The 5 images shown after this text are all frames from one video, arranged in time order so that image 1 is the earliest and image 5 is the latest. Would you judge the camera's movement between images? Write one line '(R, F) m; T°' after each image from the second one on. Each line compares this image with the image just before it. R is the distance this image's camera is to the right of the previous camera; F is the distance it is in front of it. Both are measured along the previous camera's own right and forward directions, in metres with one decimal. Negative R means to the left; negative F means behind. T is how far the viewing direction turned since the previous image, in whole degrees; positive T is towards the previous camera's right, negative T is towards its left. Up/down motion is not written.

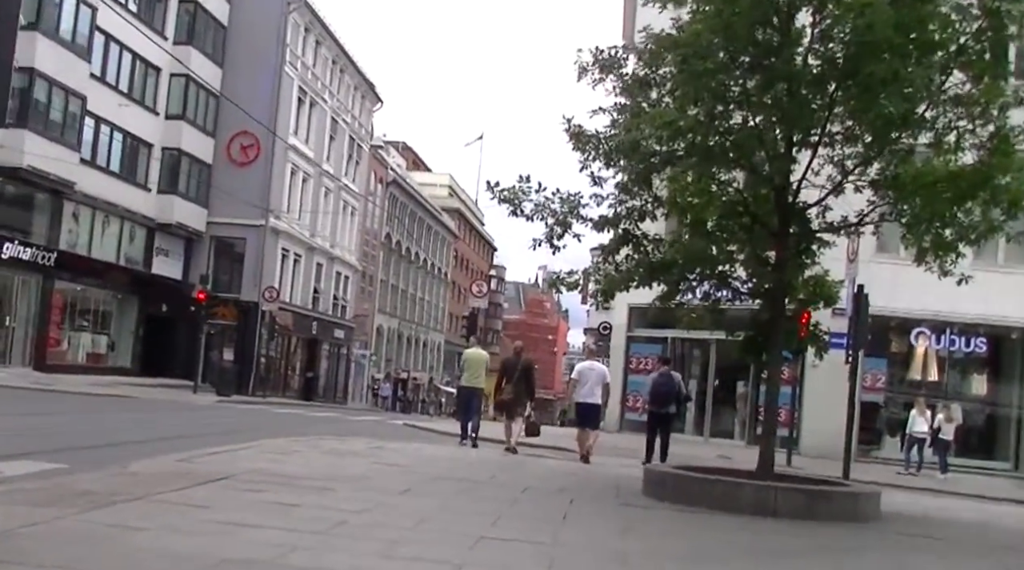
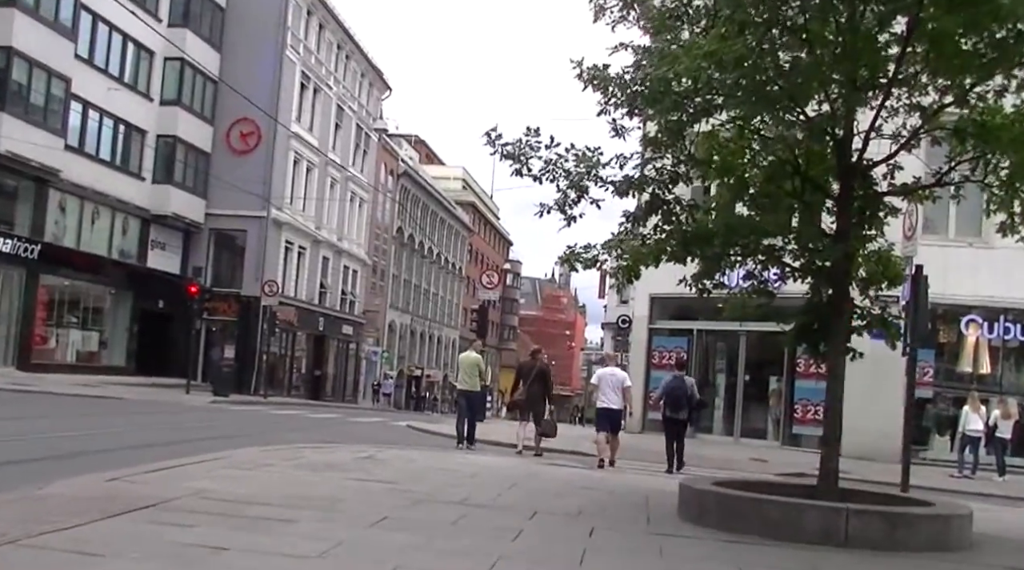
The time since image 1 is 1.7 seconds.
(+0.1, +2.4) m; -1°
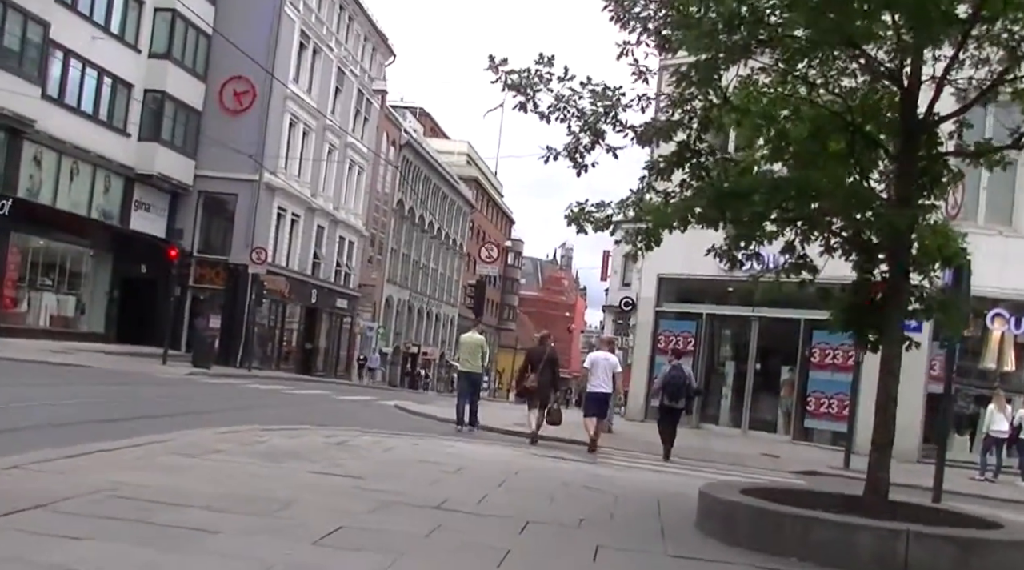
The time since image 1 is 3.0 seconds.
(0.0, +1.8) m; 0°
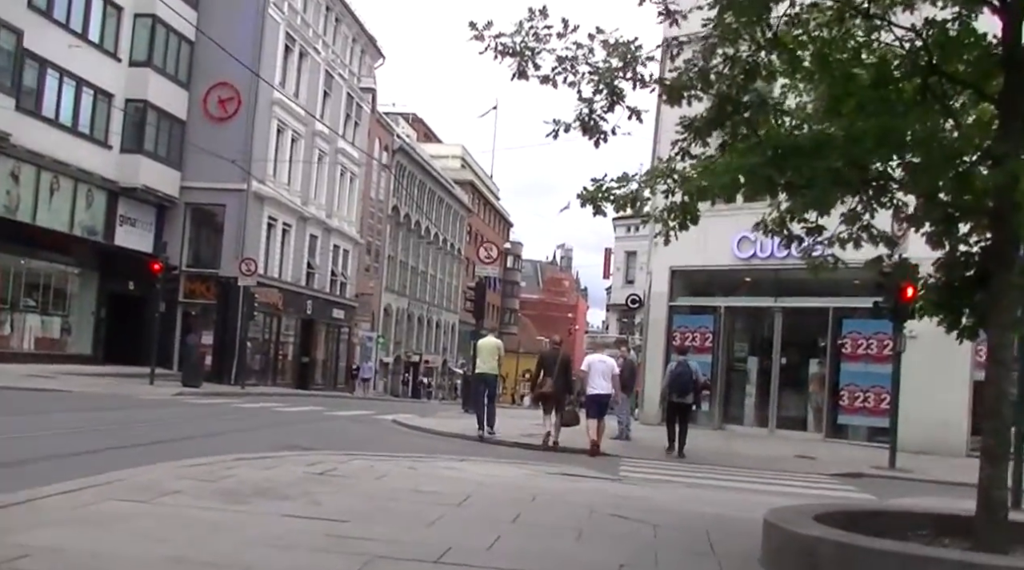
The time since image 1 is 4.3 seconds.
(-0.1, +1.7) m; 0°
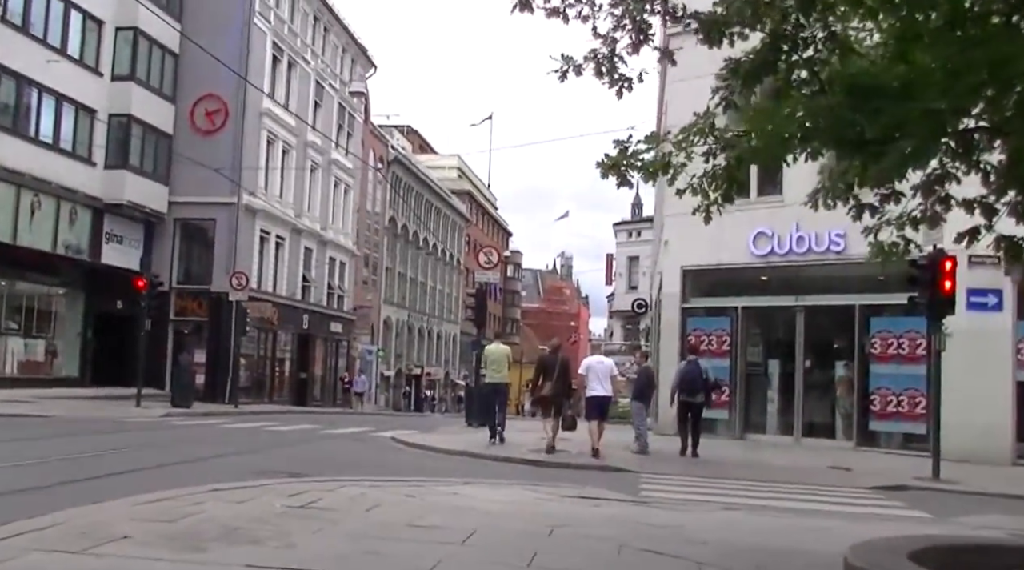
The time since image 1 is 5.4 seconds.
(0.0, +1.4) m; 0°
